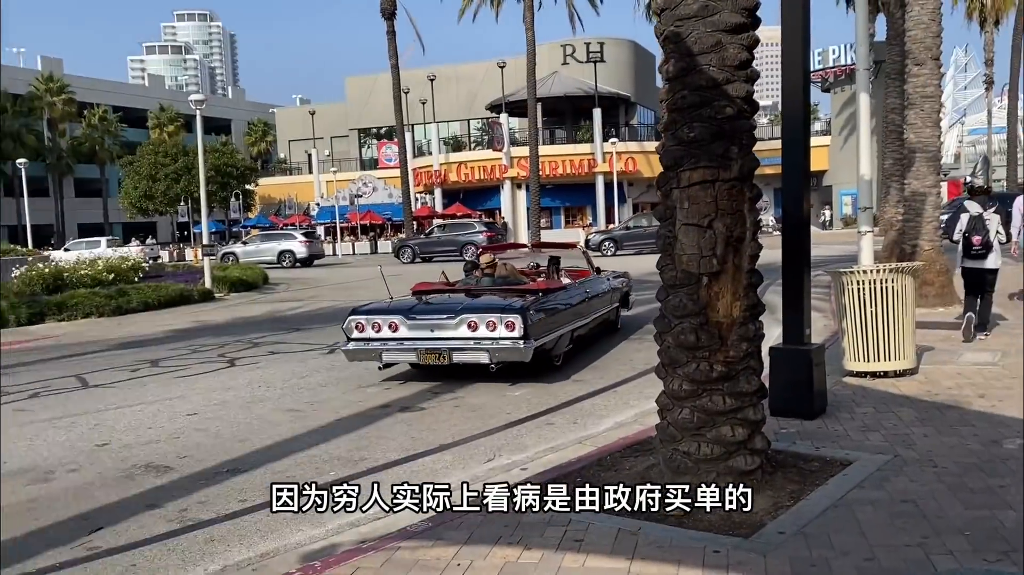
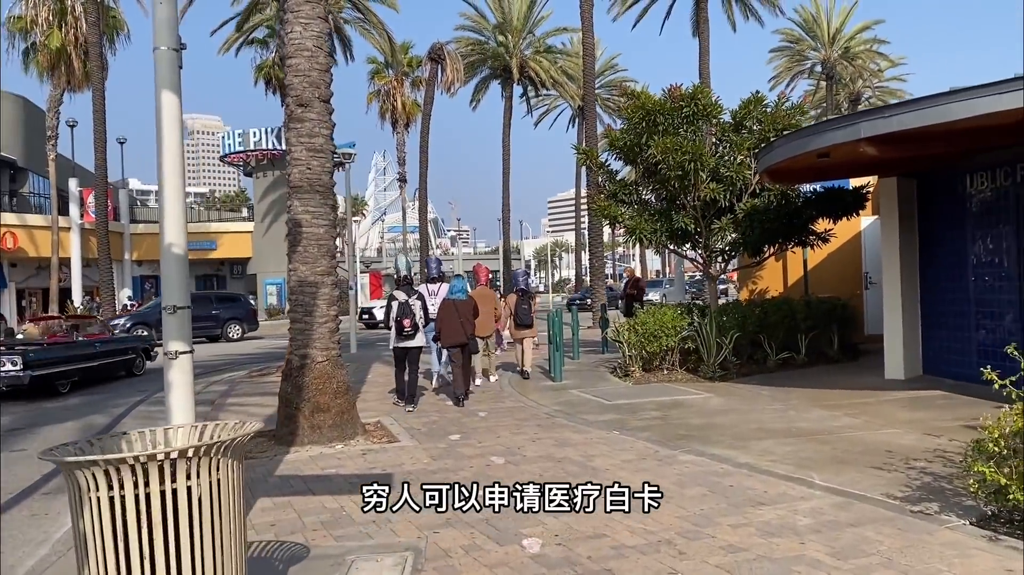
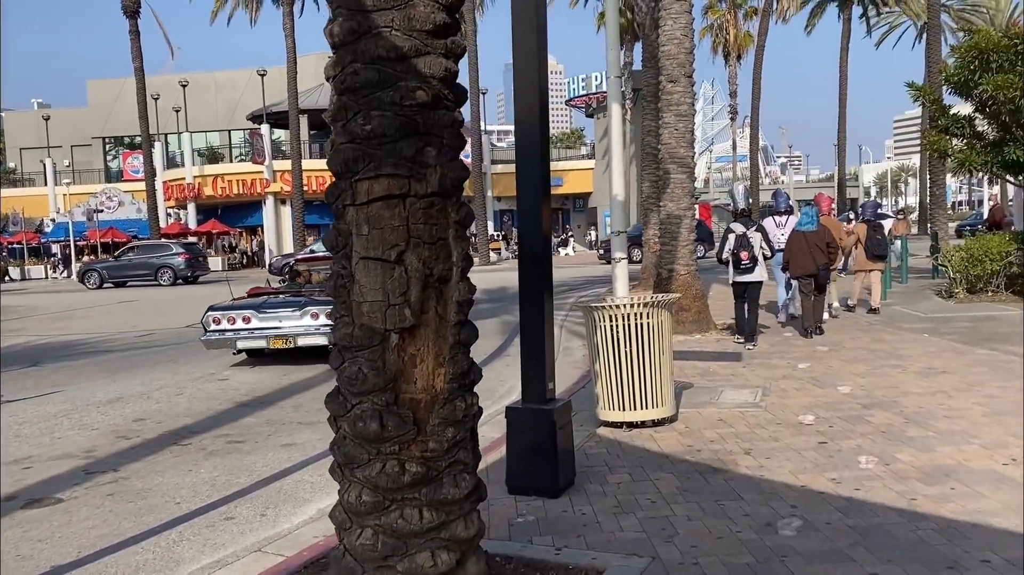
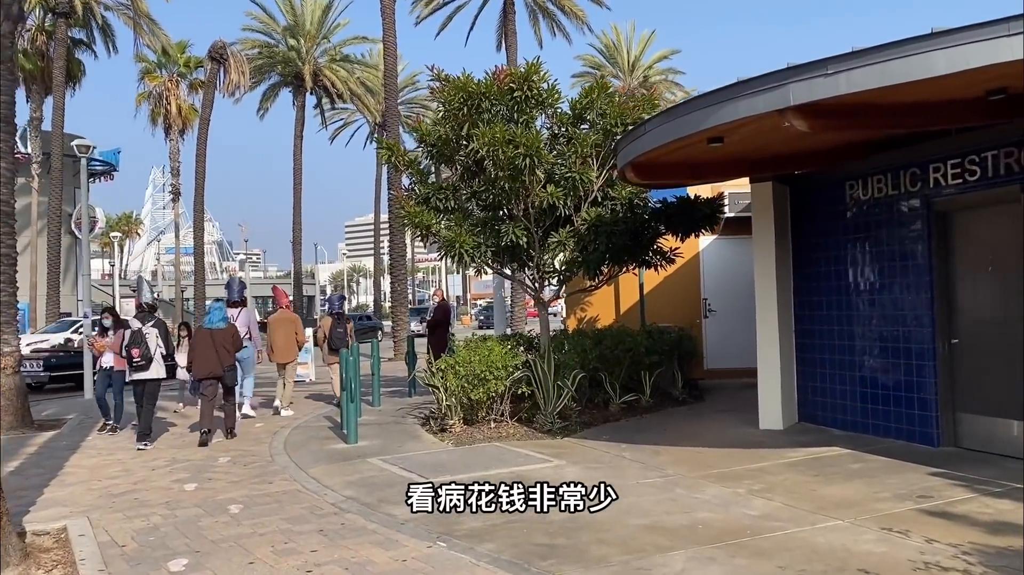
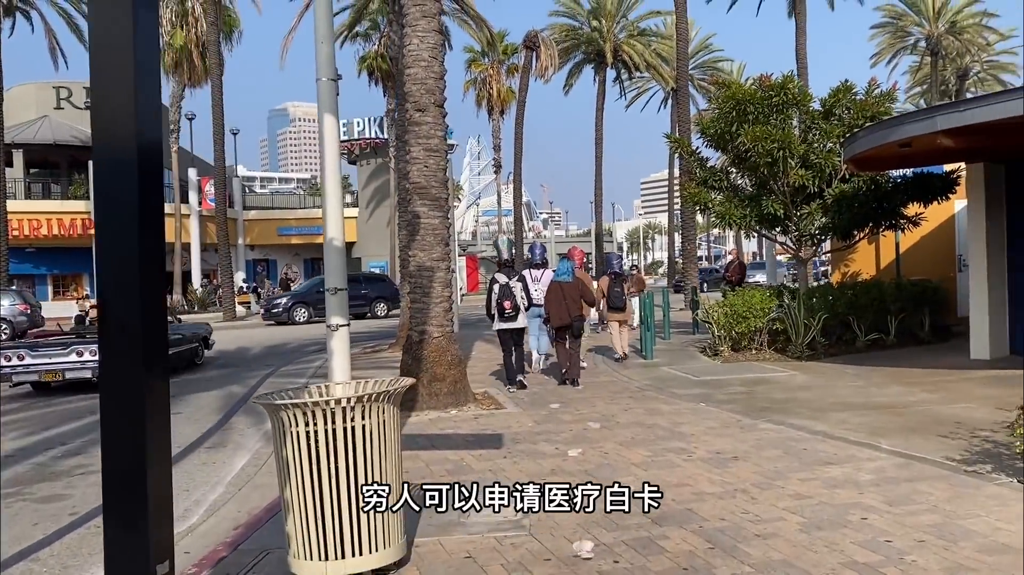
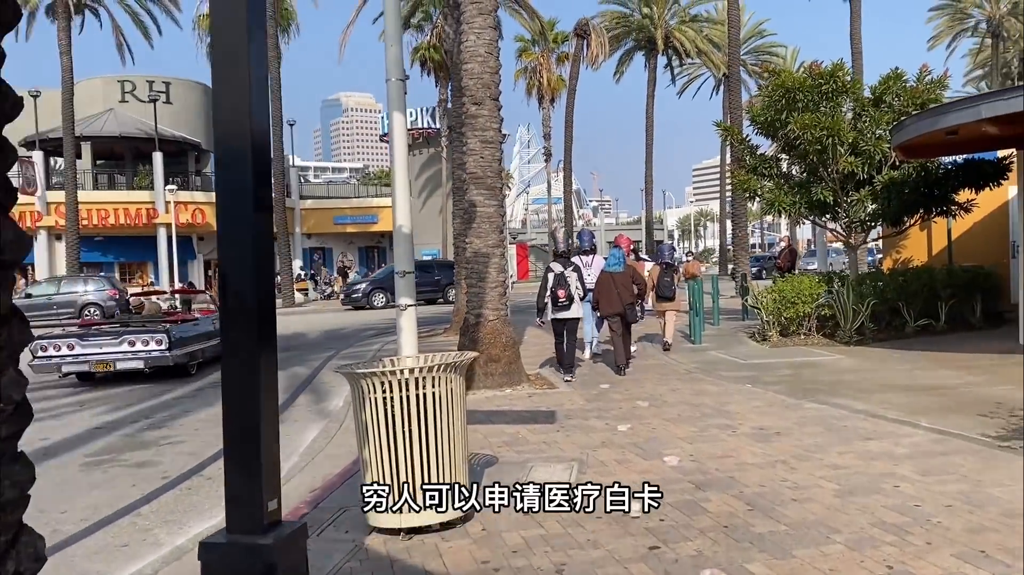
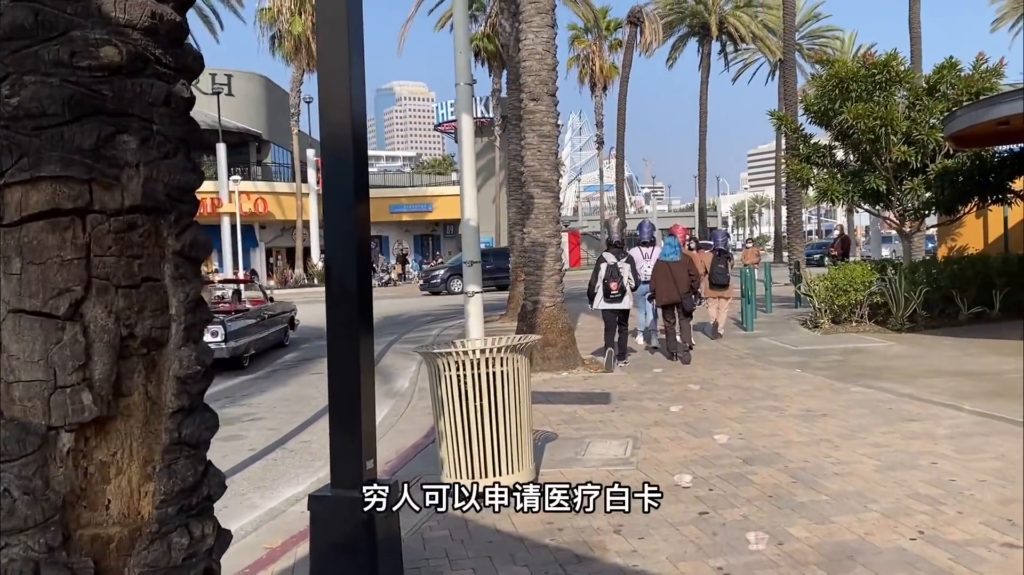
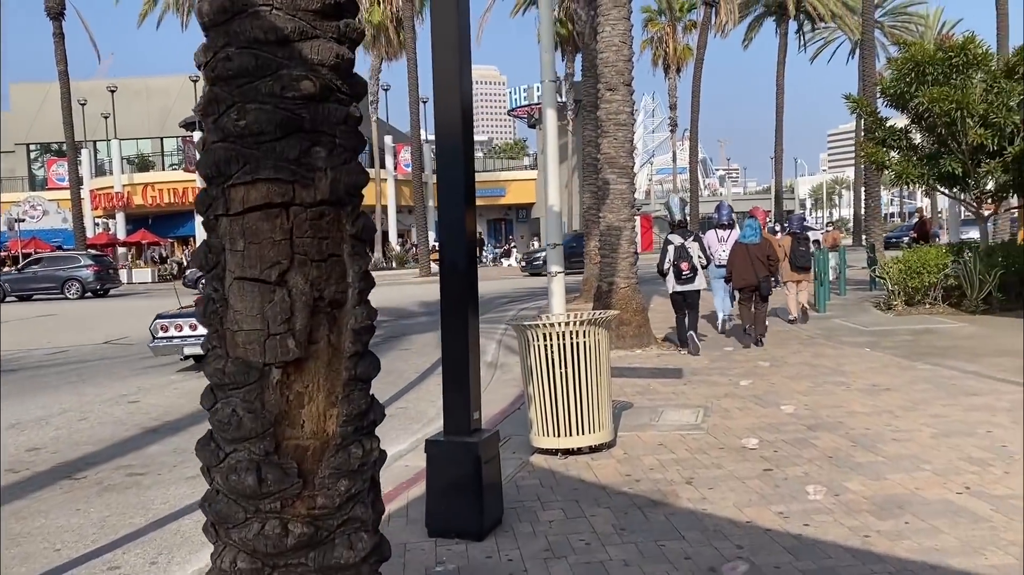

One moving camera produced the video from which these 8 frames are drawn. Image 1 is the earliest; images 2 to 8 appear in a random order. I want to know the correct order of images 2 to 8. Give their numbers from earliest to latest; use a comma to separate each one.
3, 8, 7, 6, 5, 2, 4
